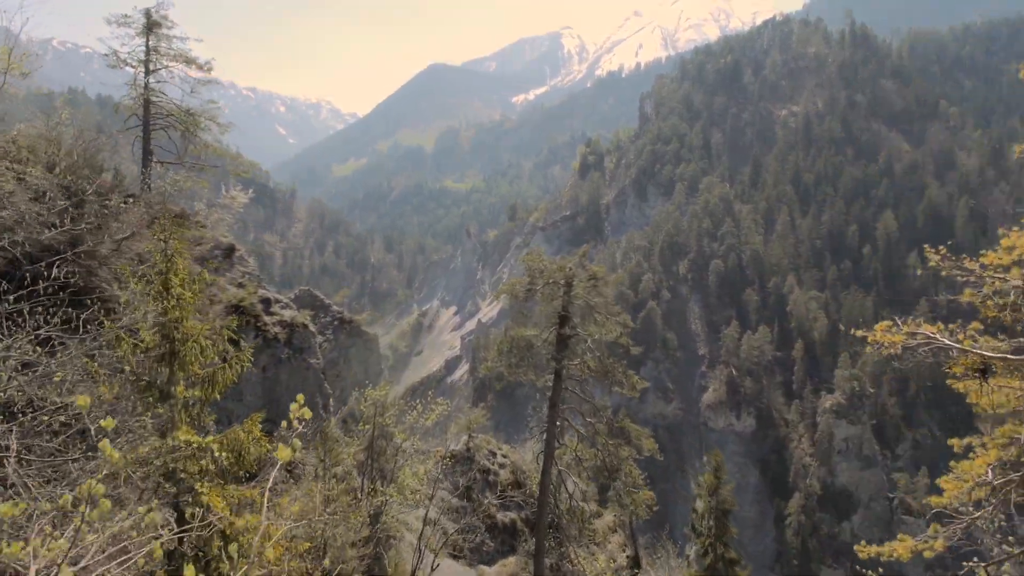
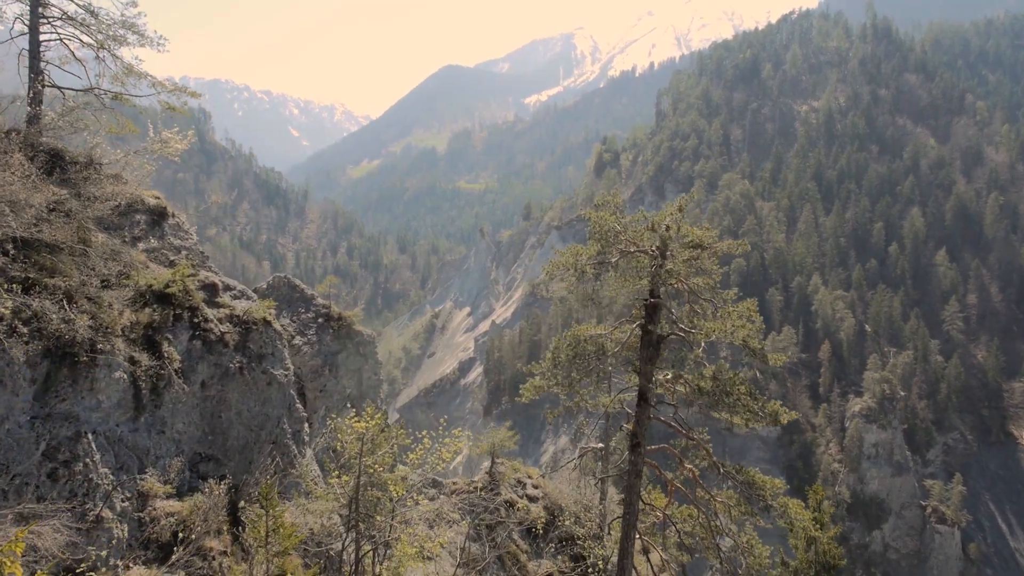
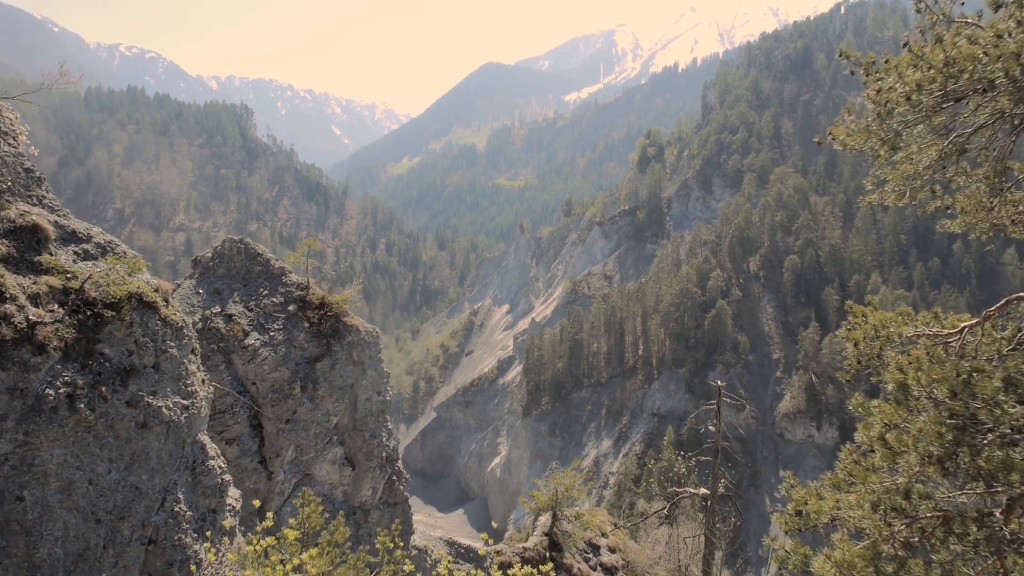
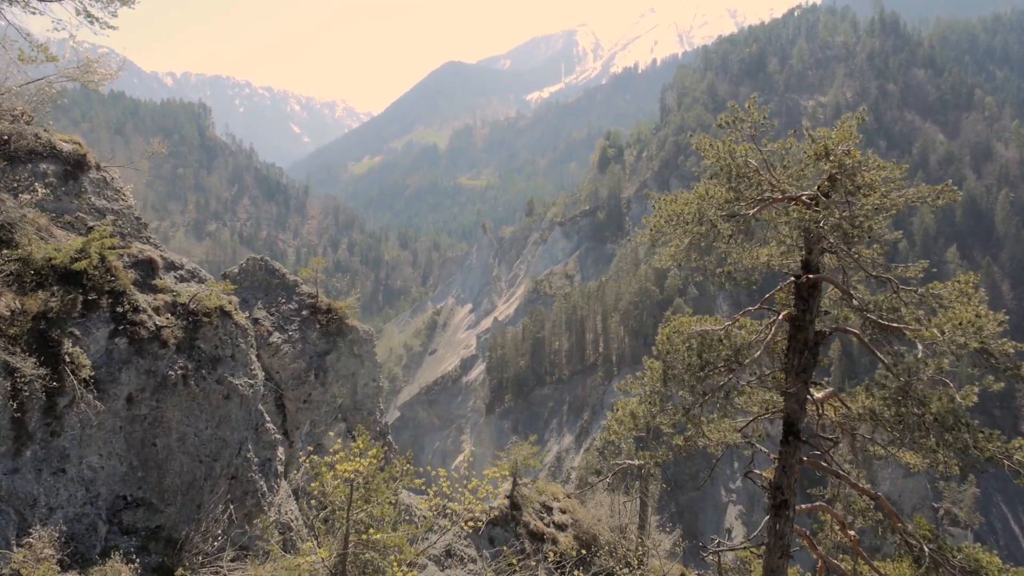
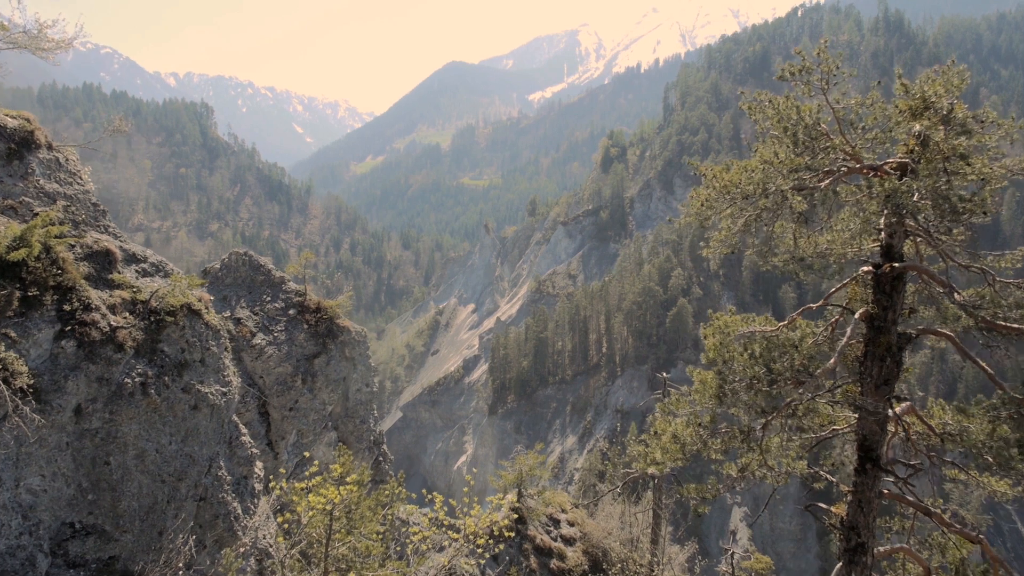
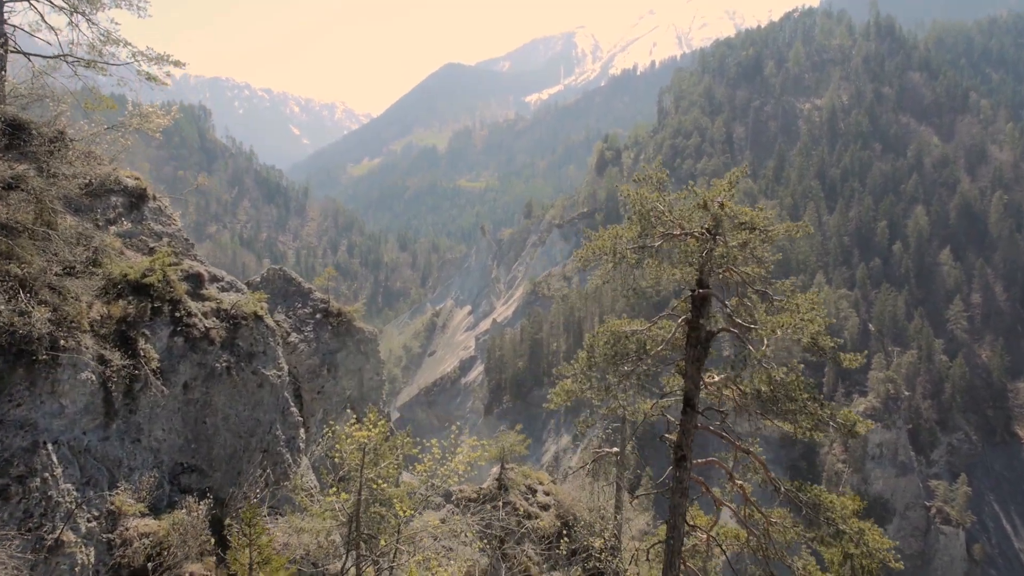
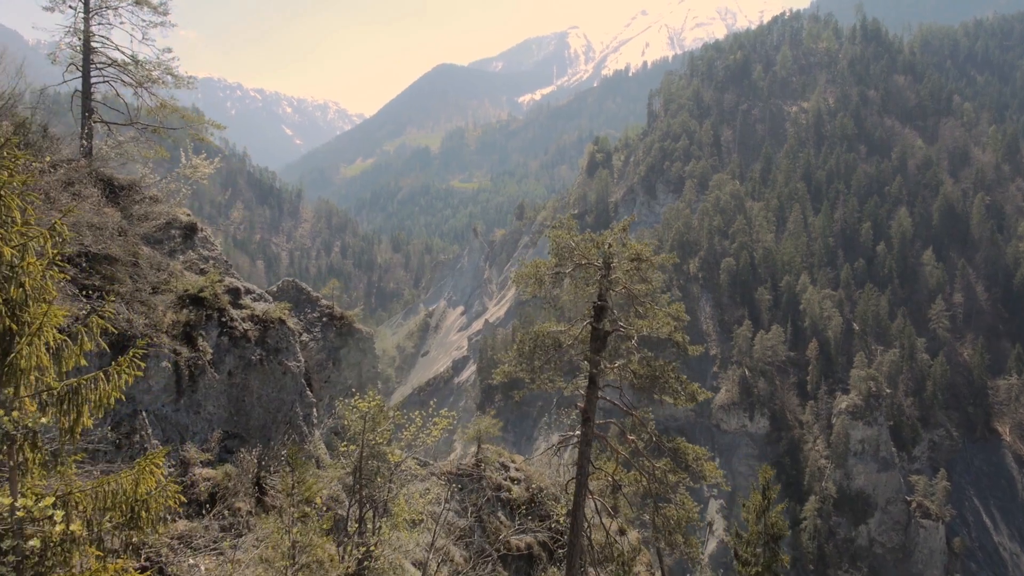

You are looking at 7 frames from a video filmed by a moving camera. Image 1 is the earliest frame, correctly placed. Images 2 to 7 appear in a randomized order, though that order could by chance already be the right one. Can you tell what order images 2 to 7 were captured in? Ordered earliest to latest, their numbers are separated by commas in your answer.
7, 2, 6, 4, 5, 3
